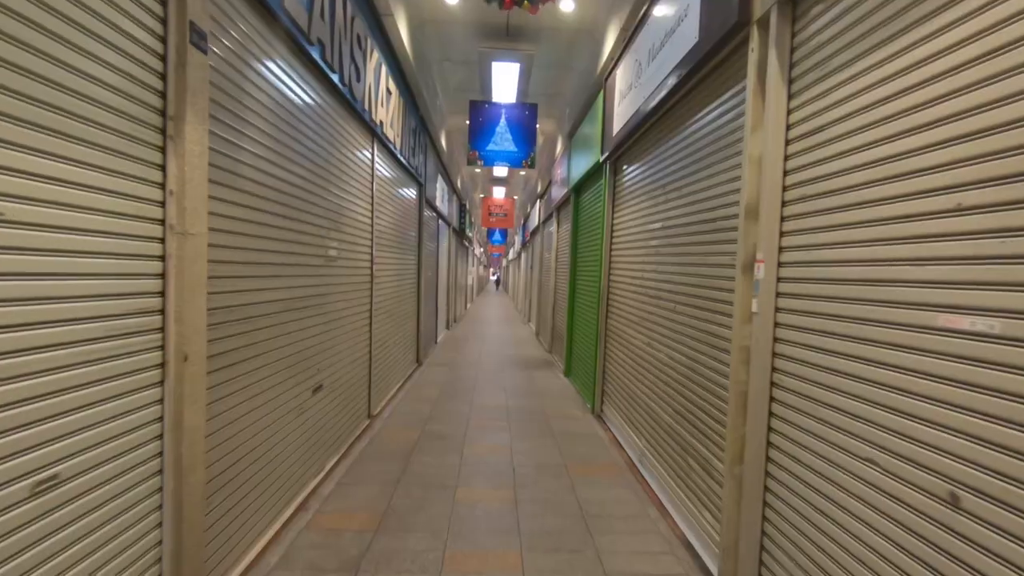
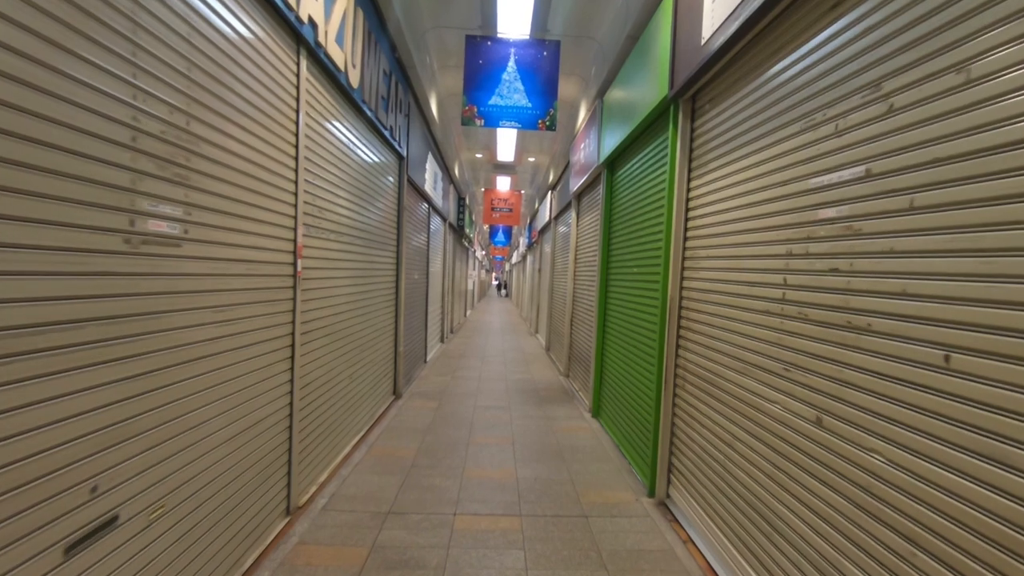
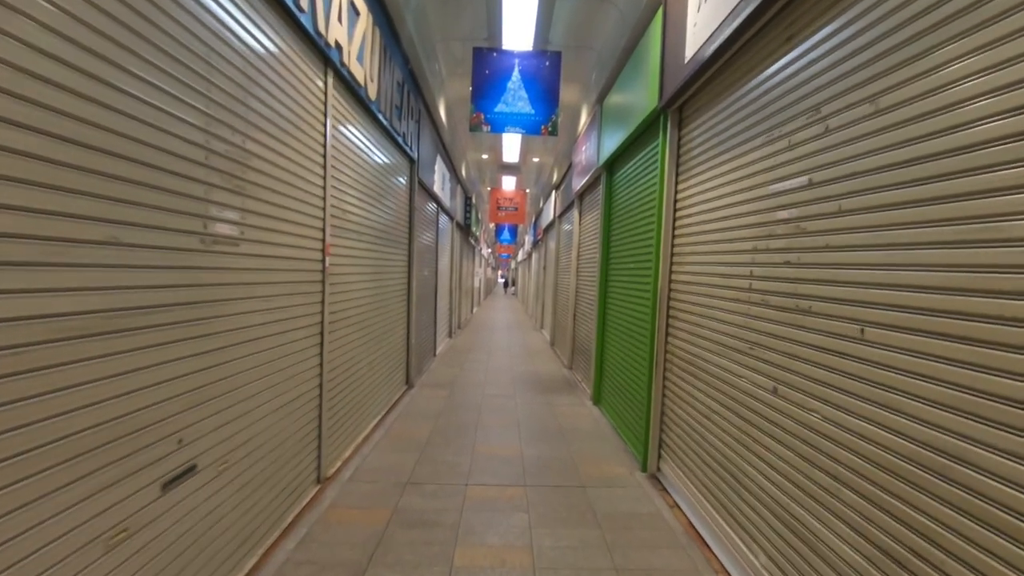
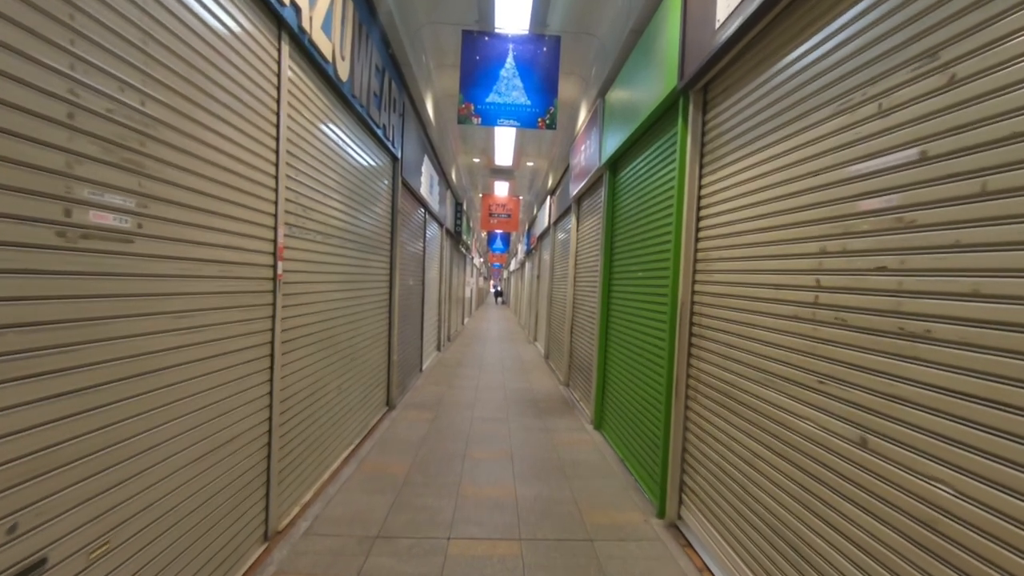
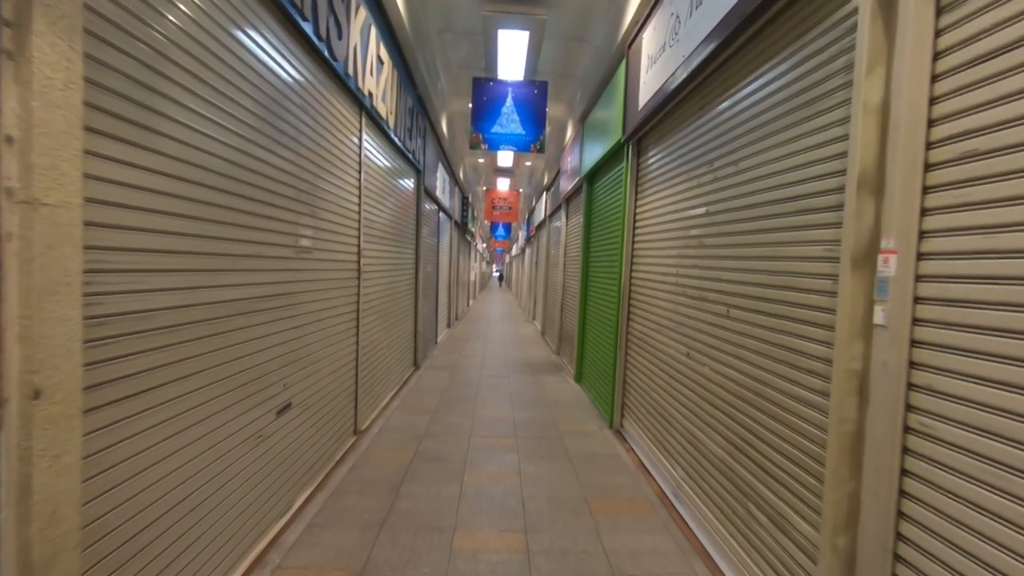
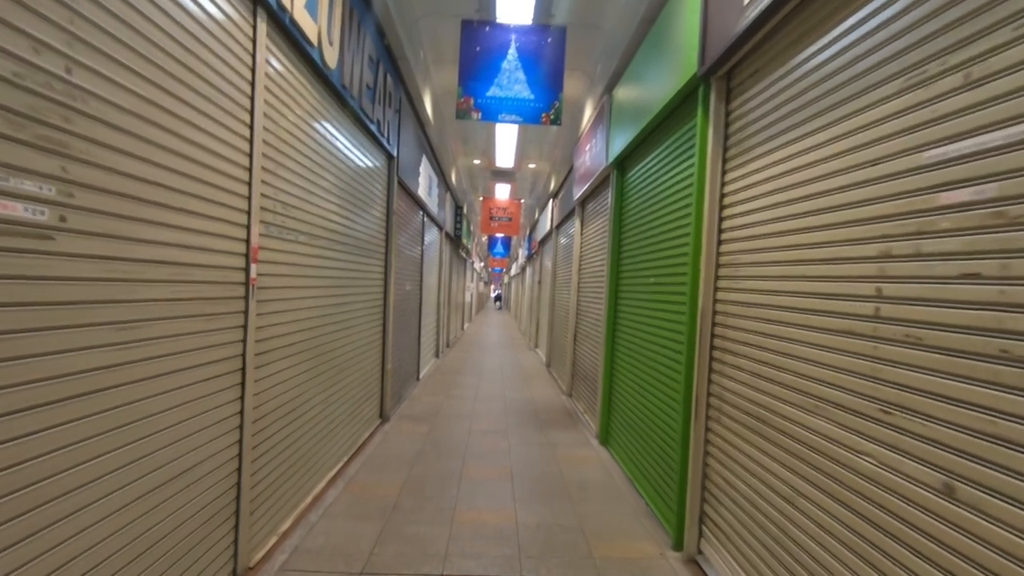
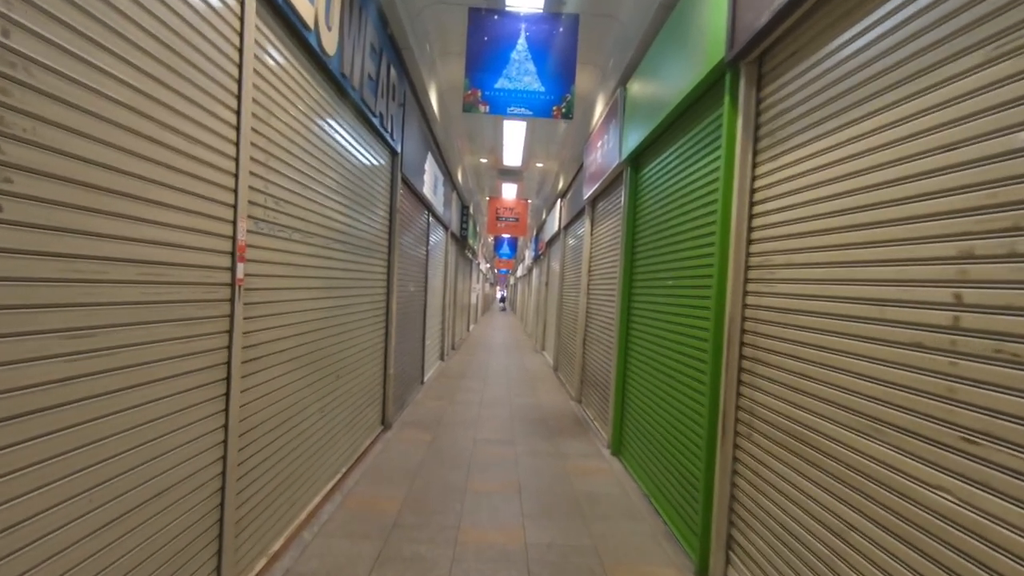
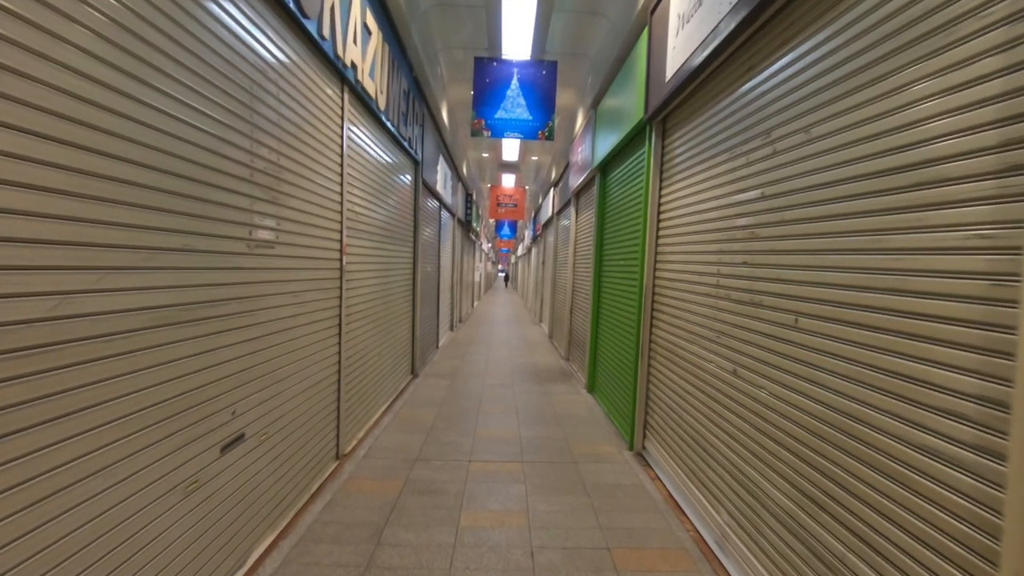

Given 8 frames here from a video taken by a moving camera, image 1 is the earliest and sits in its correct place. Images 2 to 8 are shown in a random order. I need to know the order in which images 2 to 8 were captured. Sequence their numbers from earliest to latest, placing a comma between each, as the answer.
5, 8, 3, 2, 4, 6, 7
